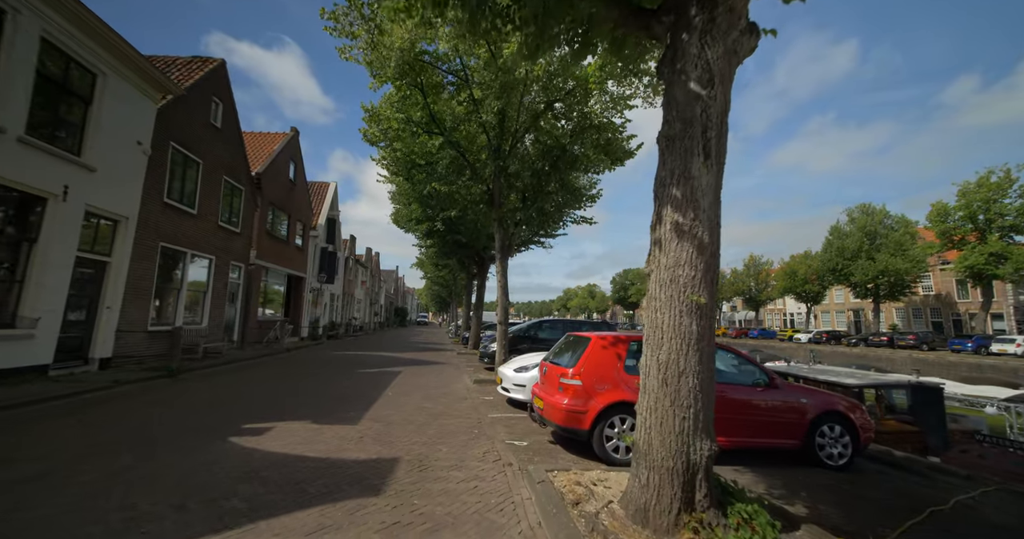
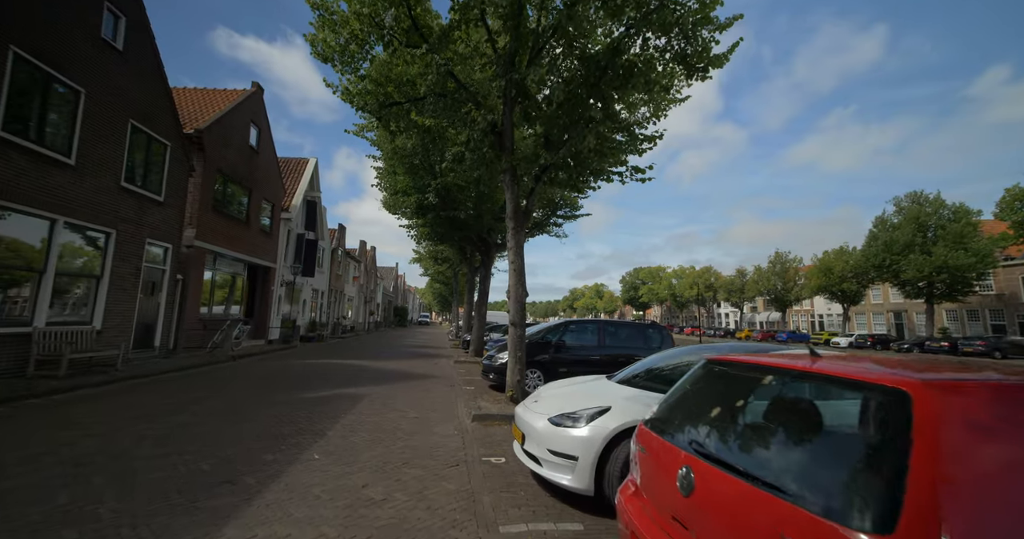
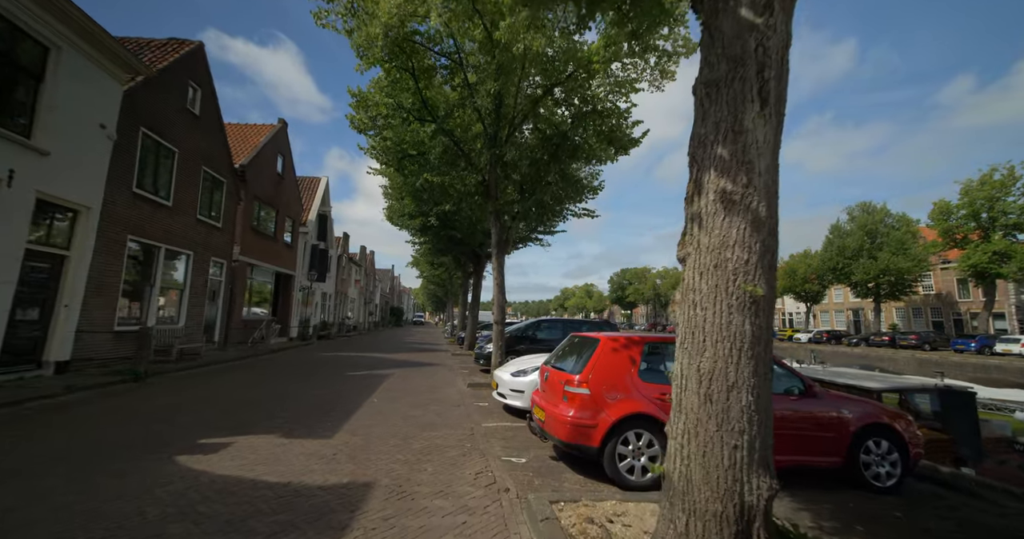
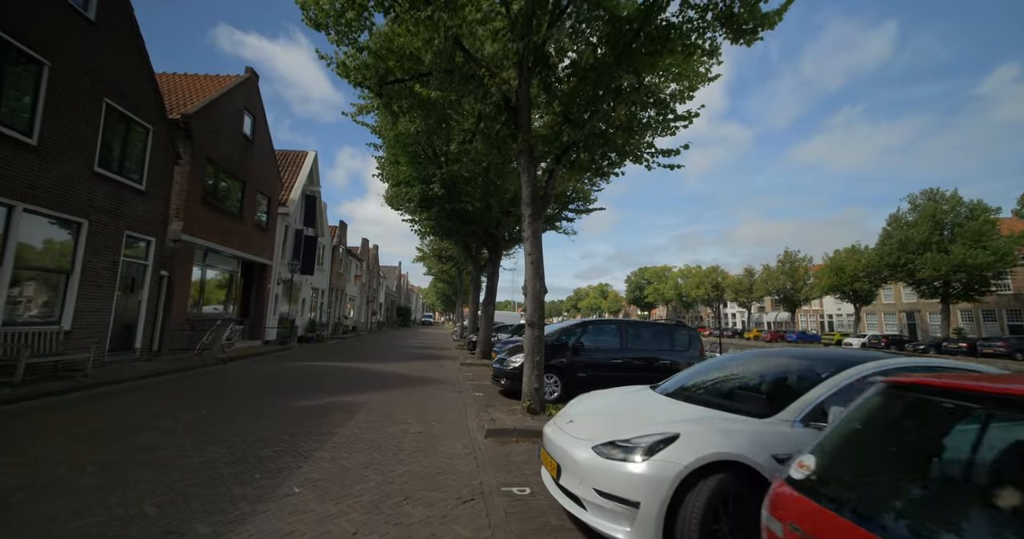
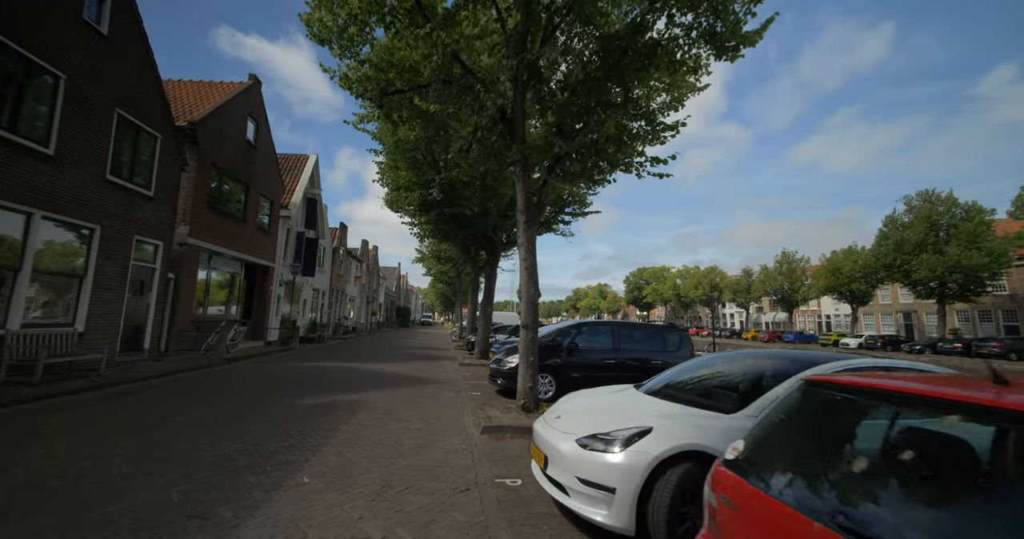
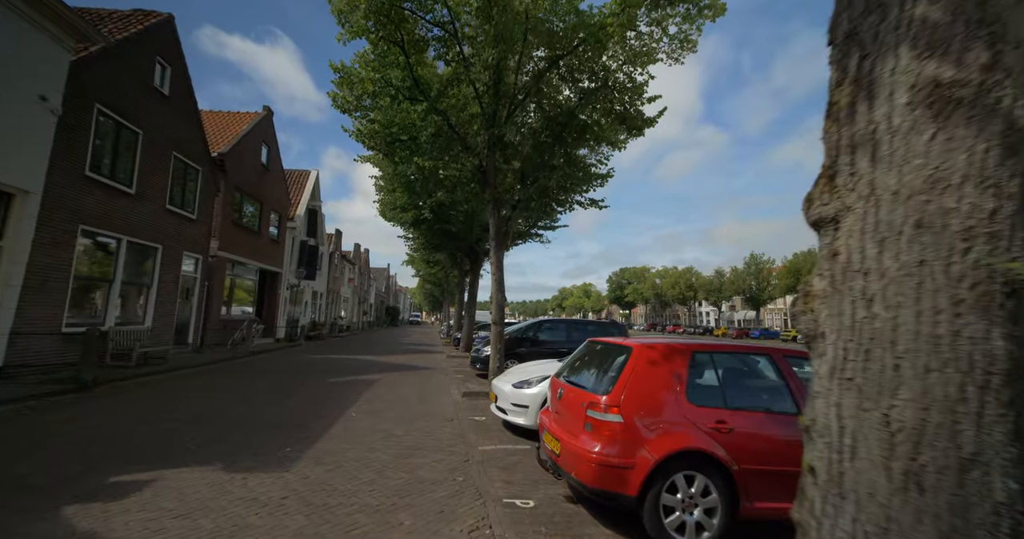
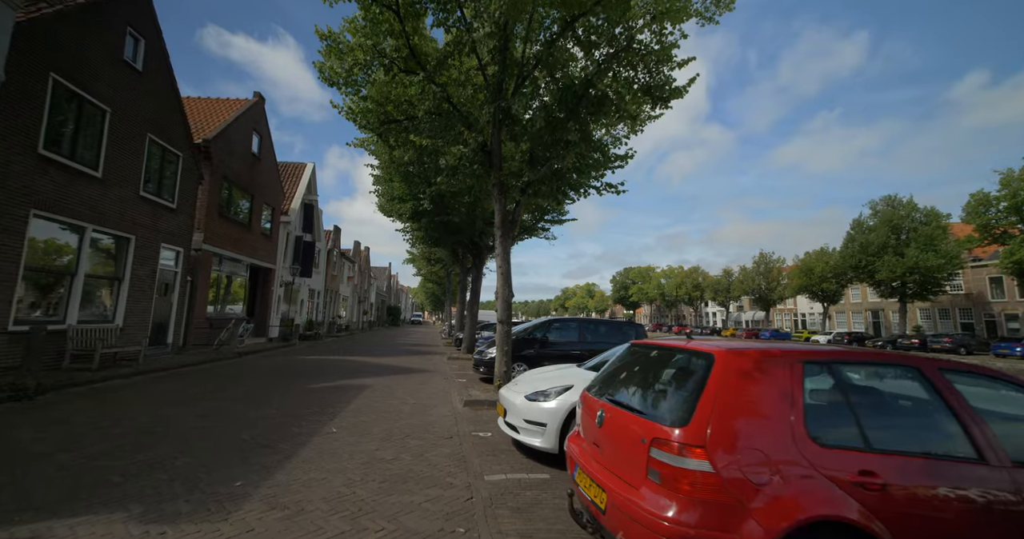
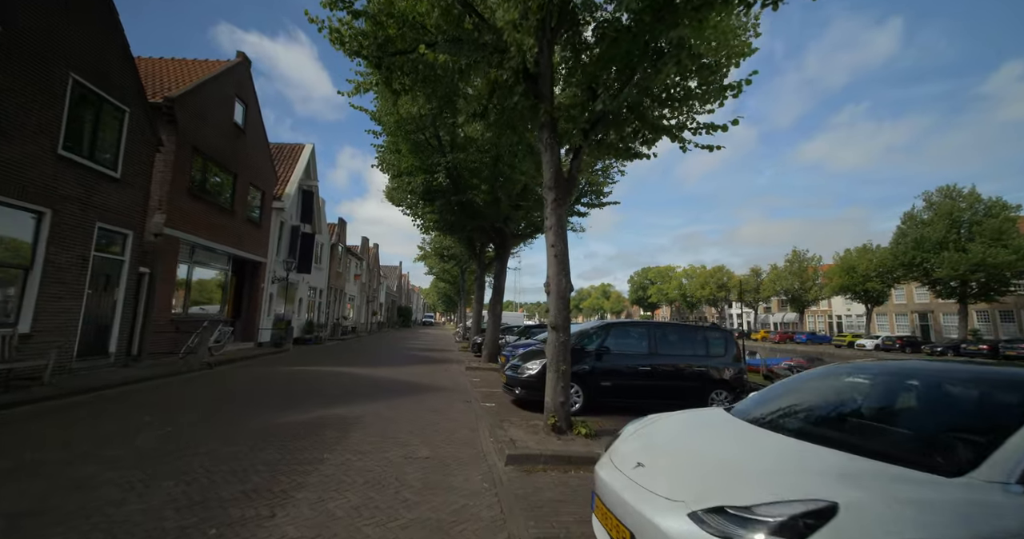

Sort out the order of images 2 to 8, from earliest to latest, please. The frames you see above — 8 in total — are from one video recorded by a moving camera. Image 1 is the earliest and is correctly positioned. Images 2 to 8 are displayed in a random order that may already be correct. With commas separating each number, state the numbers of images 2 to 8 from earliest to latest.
3, 6, 7, 2, 5, 4, 8
